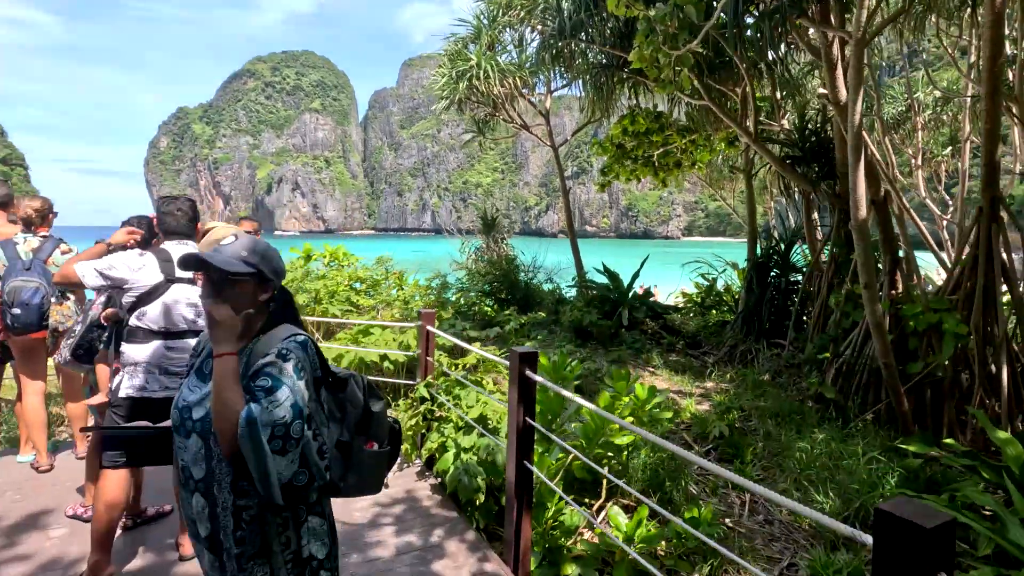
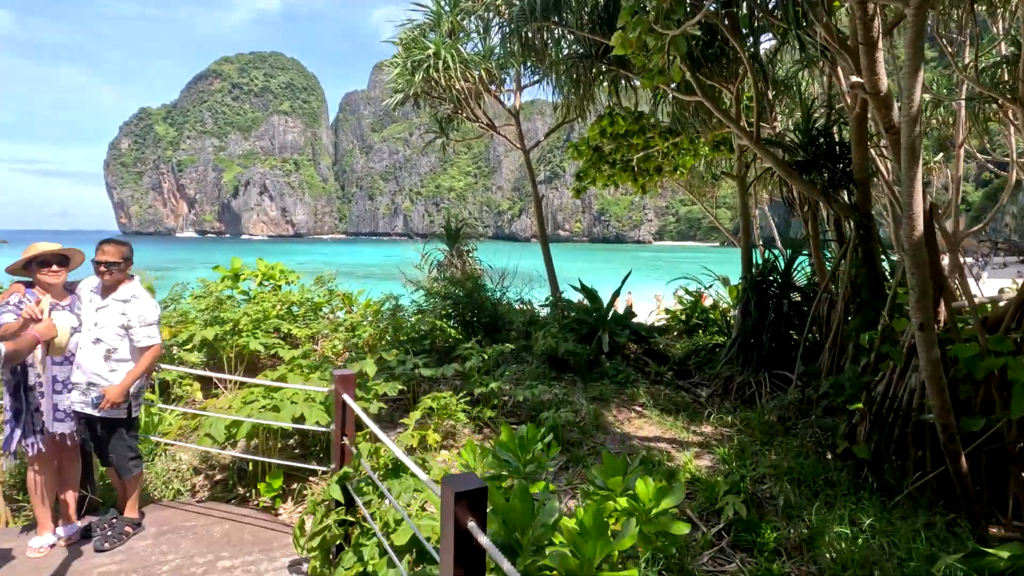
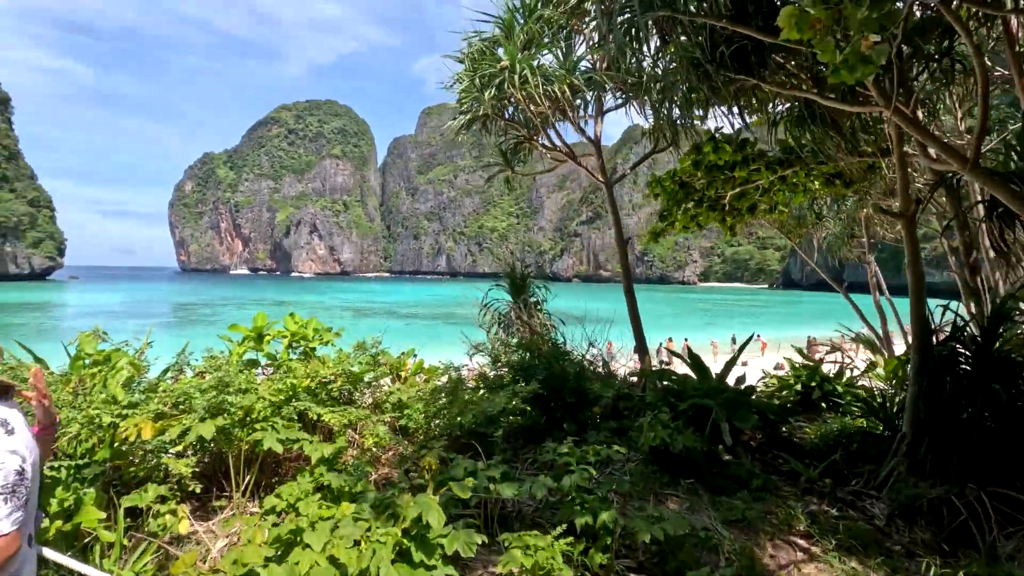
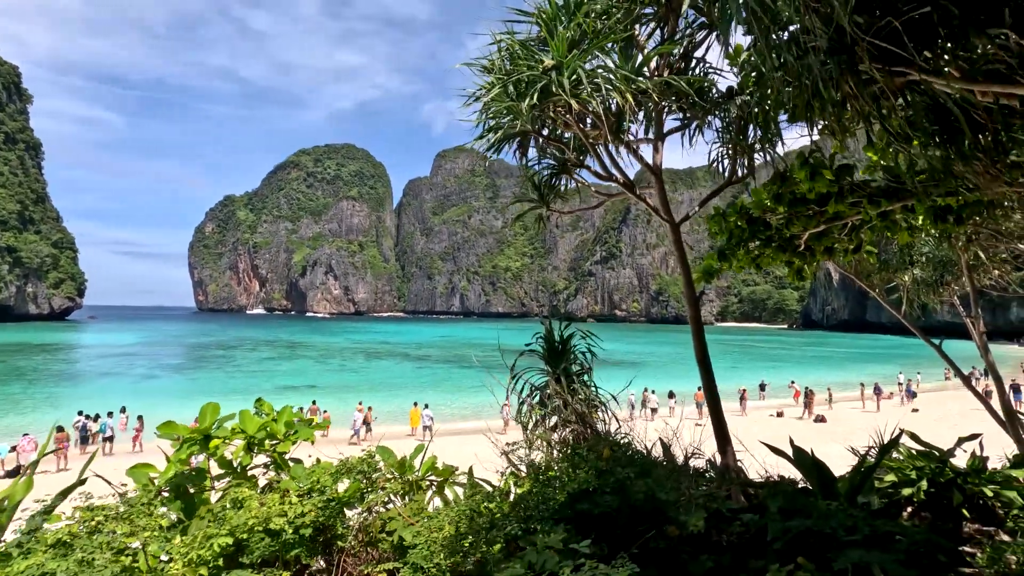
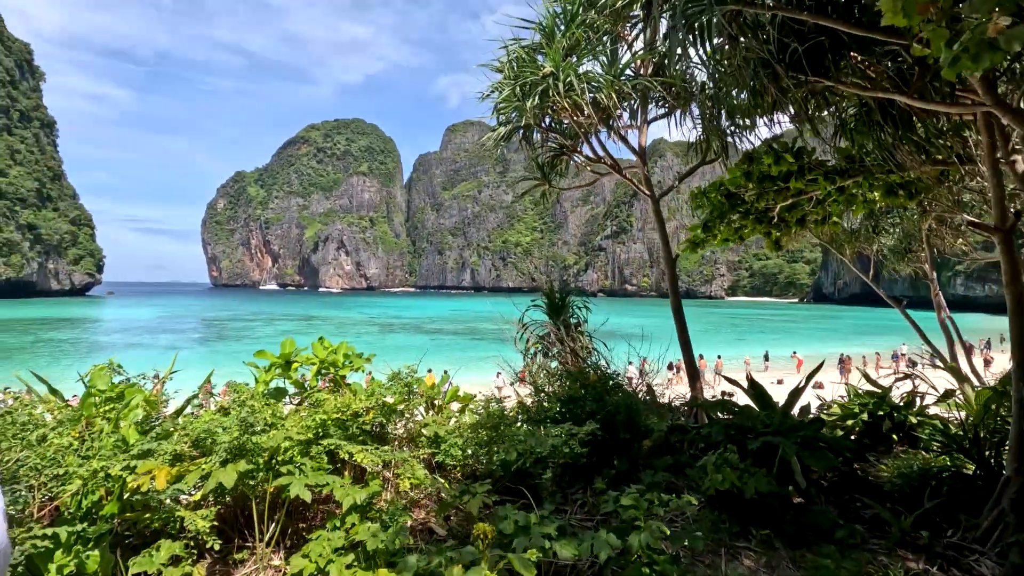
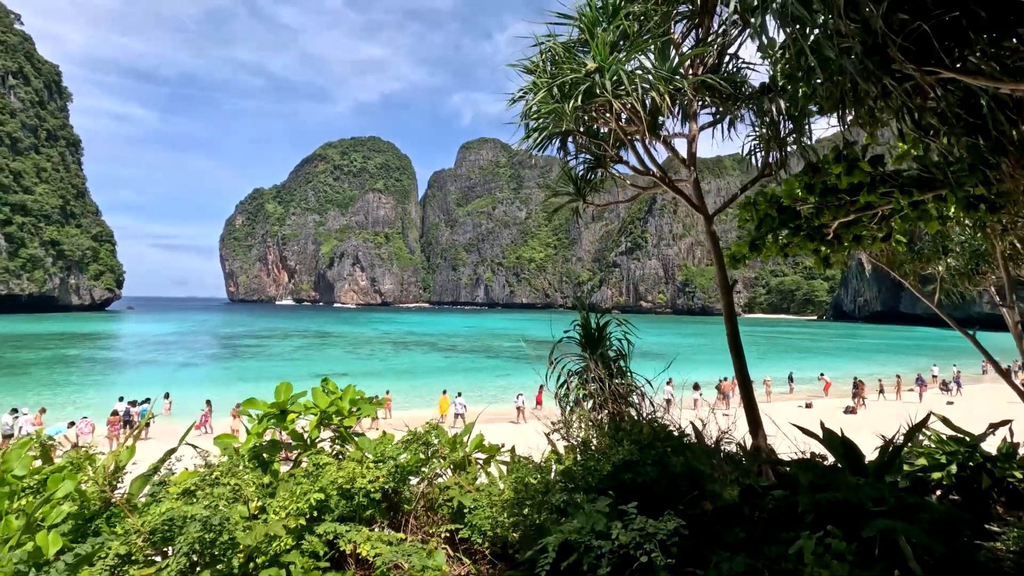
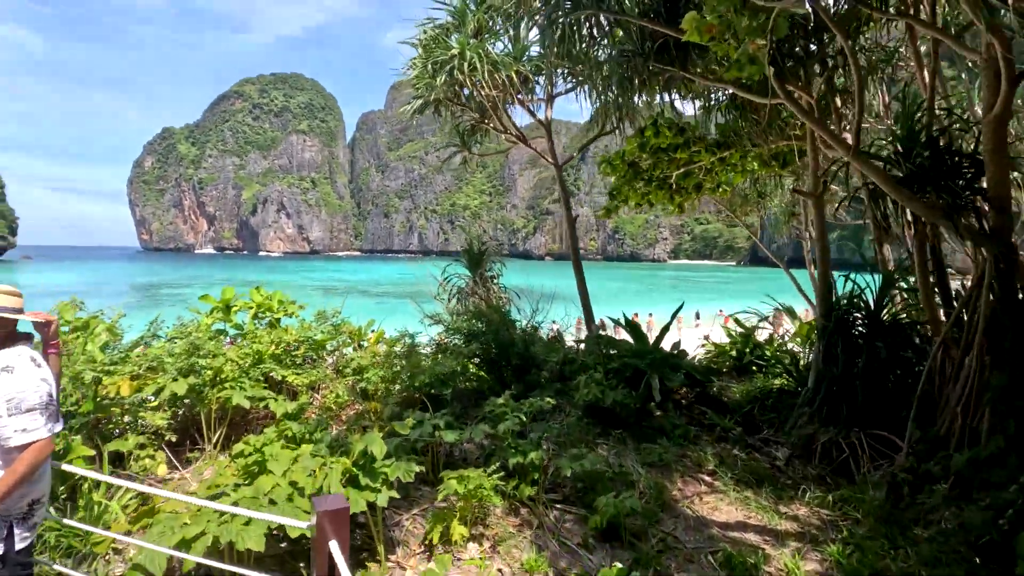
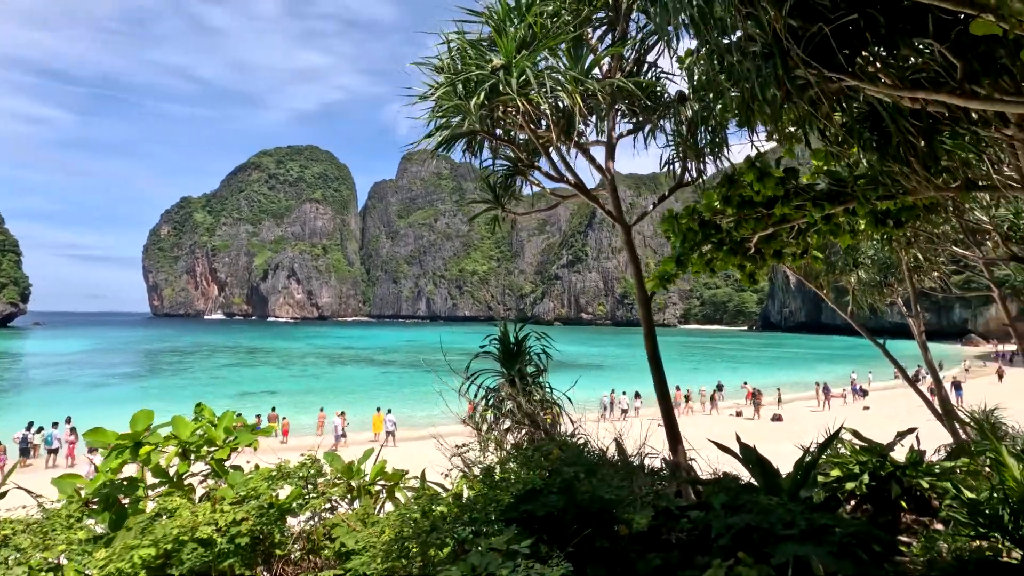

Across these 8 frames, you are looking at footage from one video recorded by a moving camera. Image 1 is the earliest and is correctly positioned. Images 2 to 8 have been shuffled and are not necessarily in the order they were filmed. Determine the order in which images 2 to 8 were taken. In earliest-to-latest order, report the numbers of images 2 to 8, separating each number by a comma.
2, 7, 3, 5, 6, 4, 8
